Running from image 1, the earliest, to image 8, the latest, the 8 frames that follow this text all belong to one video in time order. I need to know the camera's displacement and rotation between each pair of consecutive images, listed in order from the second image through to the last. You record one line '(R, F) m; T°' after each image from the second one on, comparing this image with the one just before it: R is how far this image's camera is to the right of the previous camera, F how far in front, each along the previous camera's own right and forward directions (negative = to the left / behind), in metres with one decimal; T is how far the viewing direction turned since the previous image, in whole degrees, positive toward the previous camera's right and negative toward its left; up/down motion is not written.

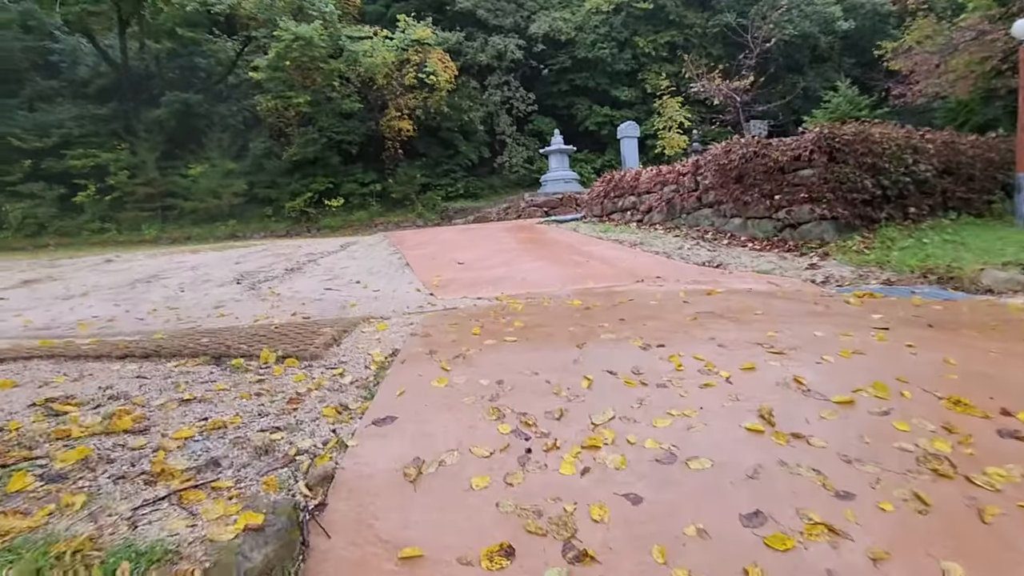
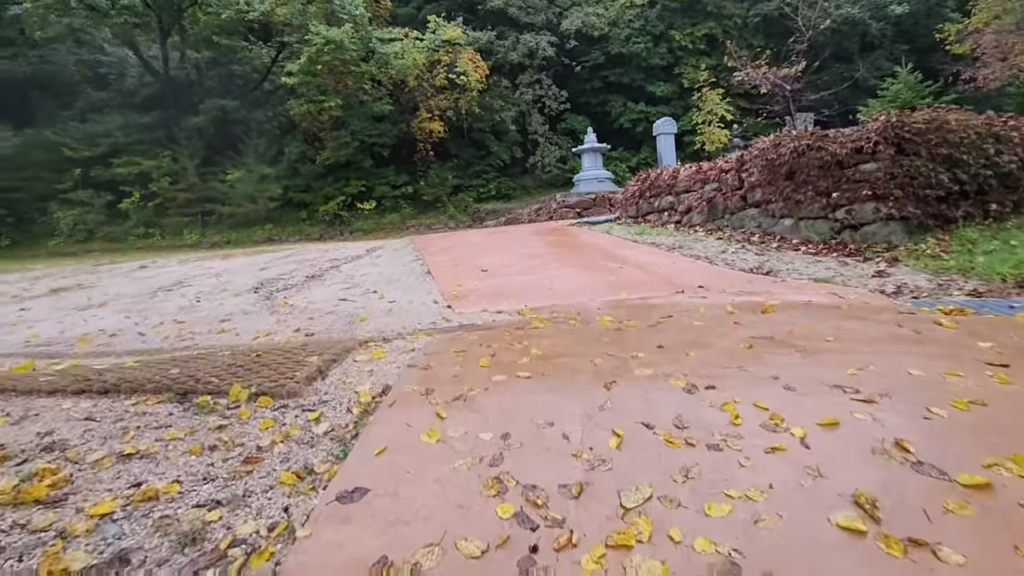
(+0.1, +0.3) m; -4°
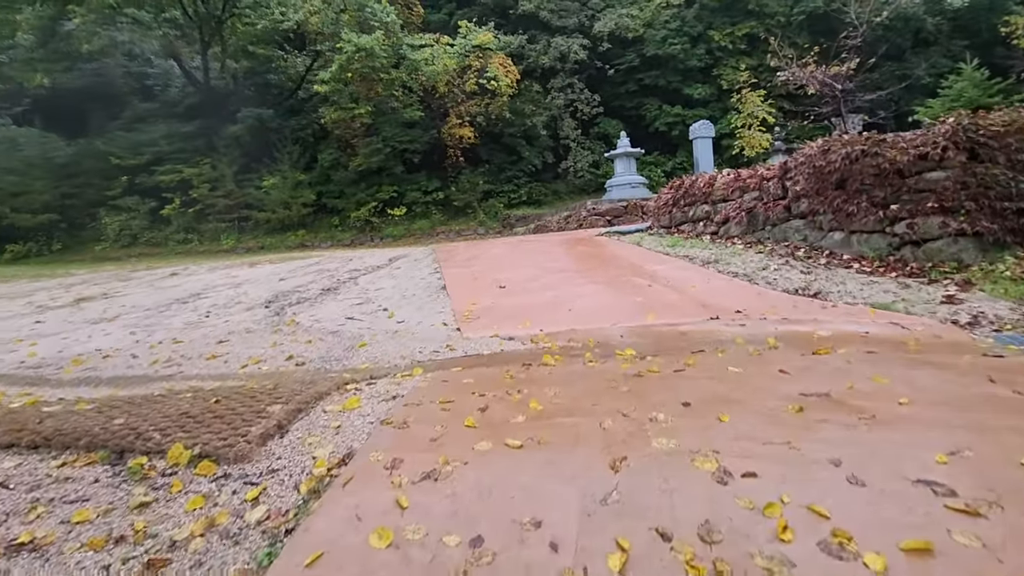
(+0.1, +0.3) m; -4°
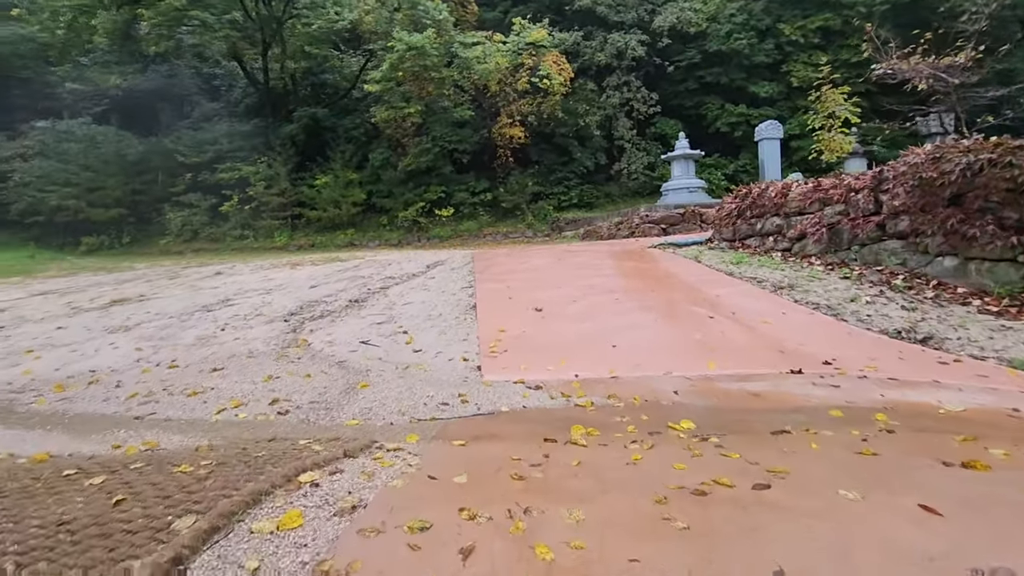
(+0.1, +0.5) m; -5°
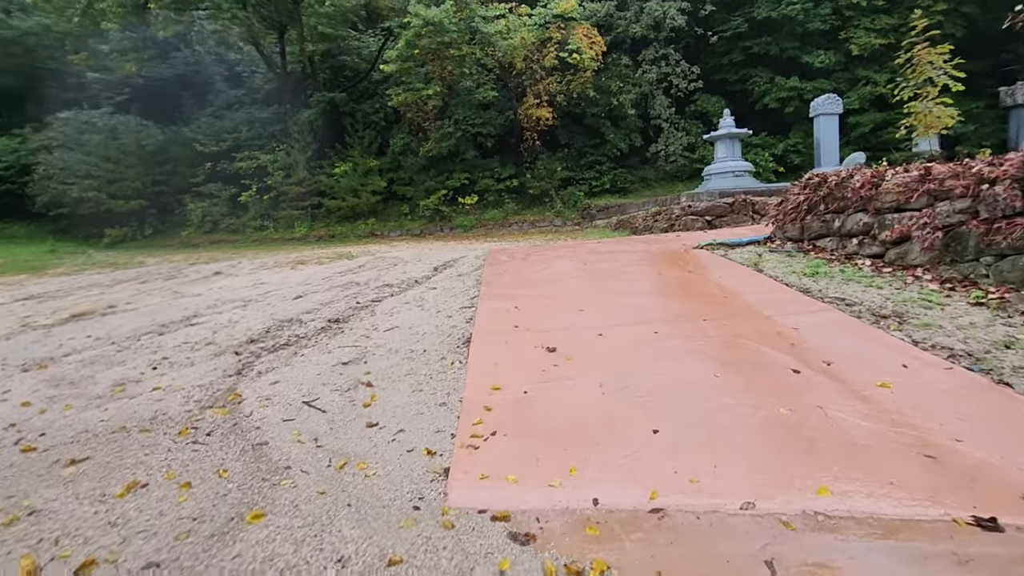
(+0.2, +1.0) m; -4°
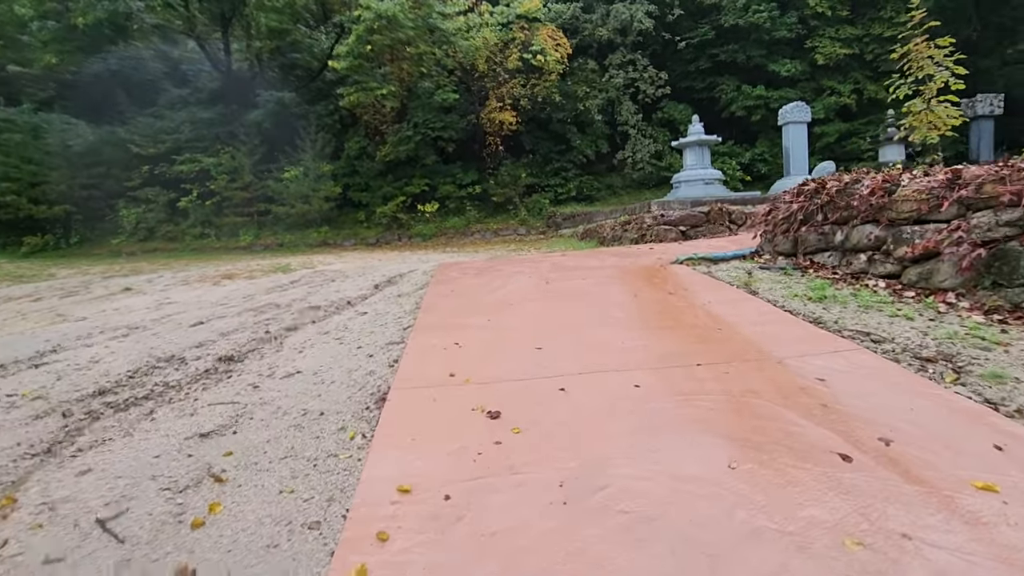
(+0.2, +0.9) m; +4°
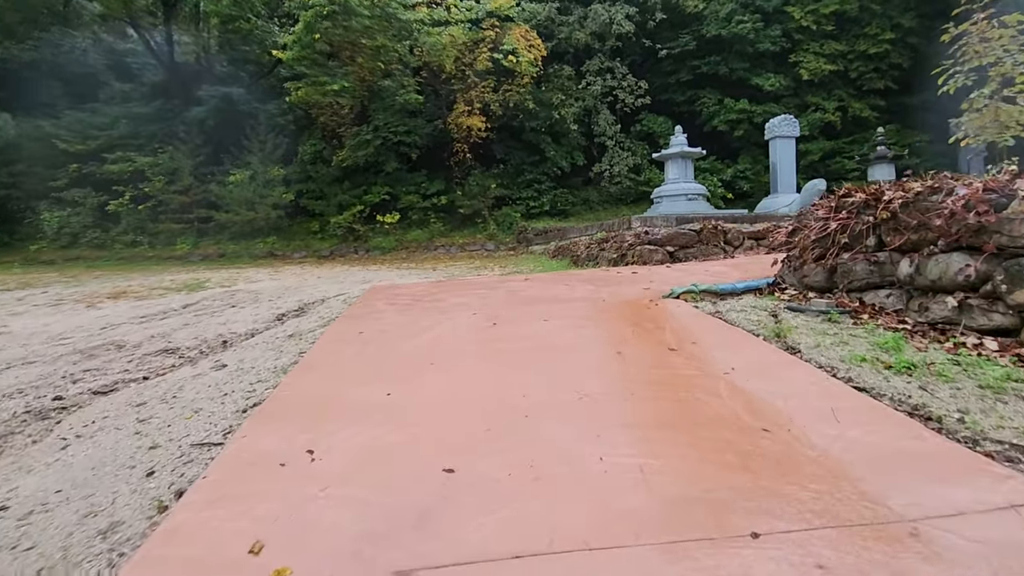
(+0.3, +1.3) m; +3°
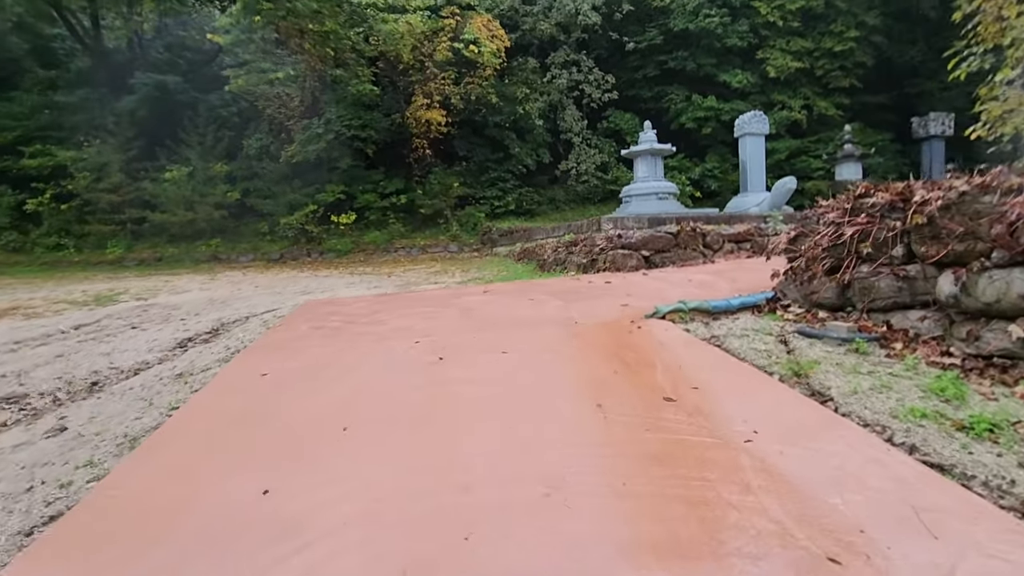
(+0.1, +0.7) m; +4°
